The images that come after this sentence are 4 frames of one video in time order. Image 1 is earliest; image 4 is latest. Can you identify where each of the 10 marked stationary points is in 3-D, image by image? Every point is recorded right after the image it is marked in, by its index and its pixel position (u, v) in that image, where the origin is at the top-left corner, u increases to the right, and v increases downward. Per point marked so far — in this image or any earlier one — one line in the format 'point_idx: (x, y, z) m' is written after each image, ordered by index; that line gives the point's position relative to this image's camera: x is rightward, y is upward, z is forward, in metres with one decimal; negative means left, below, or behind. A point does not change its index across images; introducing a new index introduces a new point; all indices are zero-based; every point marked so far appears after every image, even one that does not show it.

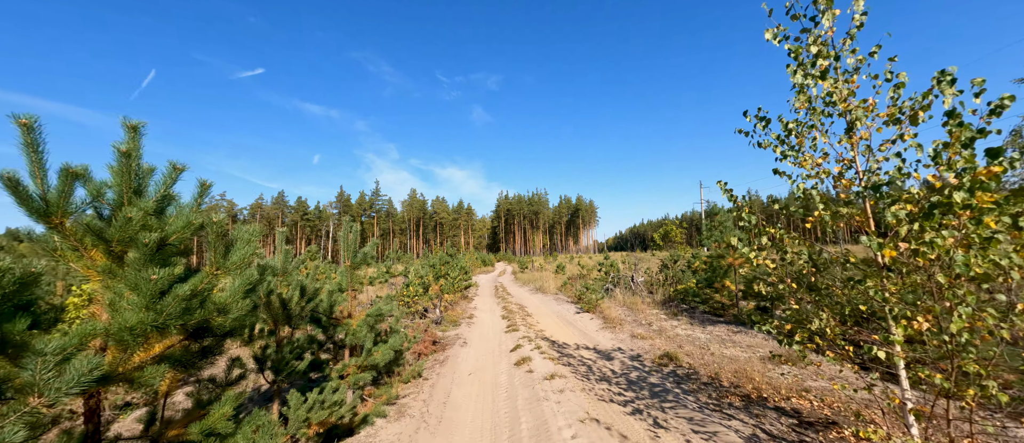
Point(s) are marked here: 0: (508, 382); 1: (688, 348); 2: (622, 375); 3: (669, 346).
0: (-0.1, -3.1, +7.5) m
1: (+3.8, -2.7, +8.2) m
2: (+2.1, -2.9, +7.2) m
3: (+3.5, -2.8, +8.6) m
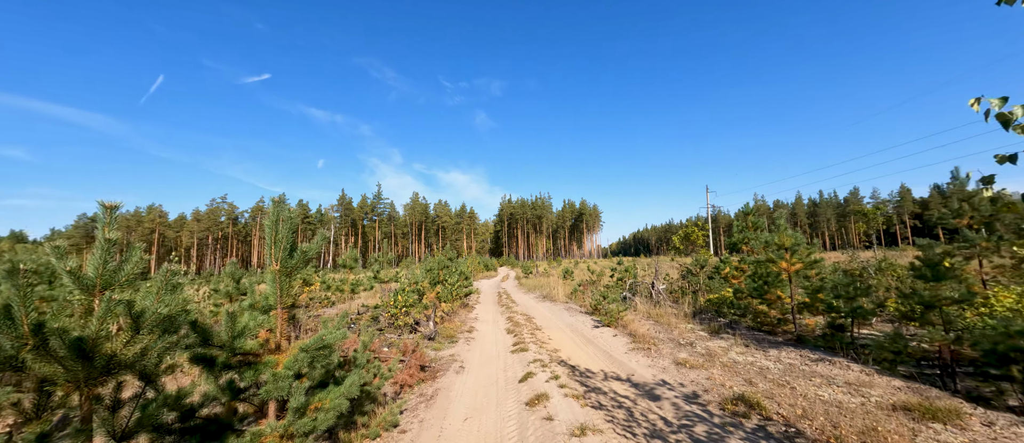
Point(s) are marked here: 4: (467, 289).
0: (+0.1, -3.0, +5.4) m
1: (+3.9, -2.6, +6.0) m
2: (+2.2, -2.7, +5.0) m
3: (+3.7, -2.7, +6.4) m
4: (-2.3, -3.4, +19.7) m
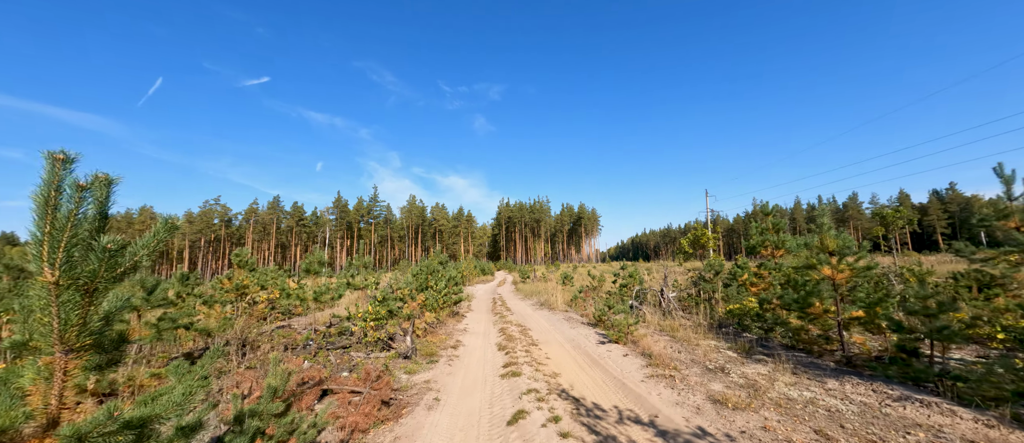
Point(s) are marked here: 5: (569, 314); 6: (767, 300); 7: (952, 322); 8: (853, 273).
0: (-0.1, -2.8, +3.6) m
1: (+3.7, -2.5, +4.2) m
2: (+2.0, -2.6, +3.3) m
3: (+3.5, -2.6, +4.6) m
4: (-2.5, -3.4, +17.9) m
5: (+2.5, -4.1, +16.9) m
6: (+7.2, -2.2, +10.9) m
7: (+7.6, -1.7, +6.6) m
8: (+7.6, -1.1, +8.6) m
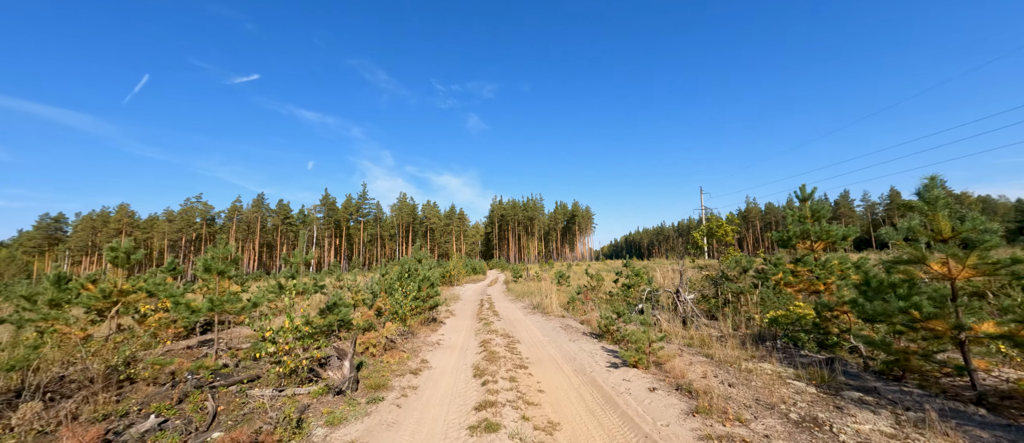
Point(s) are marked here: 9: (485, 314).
0: (-0.4, -2.5, +0.8) m
1: (+3.4, -2.1, +1.5) m
2: (+1.8, -2.2, +0.5) m
3: (+3.2, -2.2, +1.9) m
4: (-3.1, -3.0, +15.0) m
5: (+2.0, -3.7, +14.2) m
6: (+6.8, -1.8, +8.2) m
7: (+7.2, -1.3, +3.9) m
8: (+7.2, -0.7, +5.9) m
9: (-1.3, -4.4, +18.3) m
